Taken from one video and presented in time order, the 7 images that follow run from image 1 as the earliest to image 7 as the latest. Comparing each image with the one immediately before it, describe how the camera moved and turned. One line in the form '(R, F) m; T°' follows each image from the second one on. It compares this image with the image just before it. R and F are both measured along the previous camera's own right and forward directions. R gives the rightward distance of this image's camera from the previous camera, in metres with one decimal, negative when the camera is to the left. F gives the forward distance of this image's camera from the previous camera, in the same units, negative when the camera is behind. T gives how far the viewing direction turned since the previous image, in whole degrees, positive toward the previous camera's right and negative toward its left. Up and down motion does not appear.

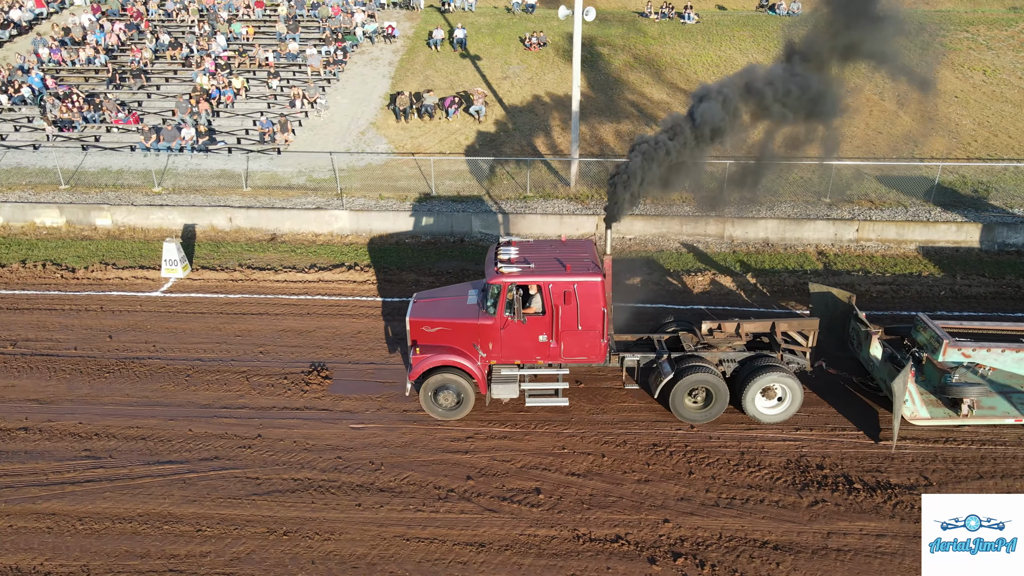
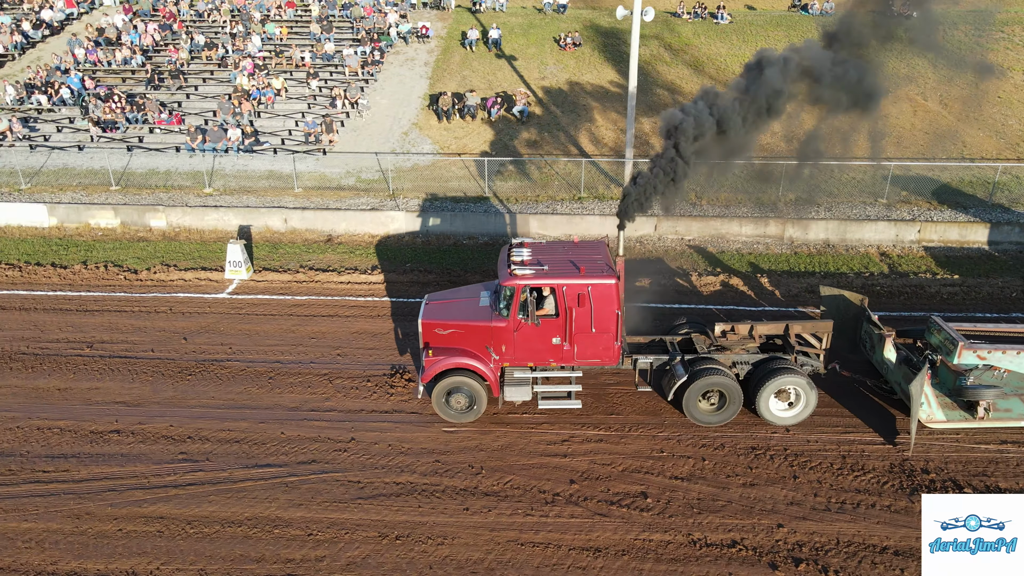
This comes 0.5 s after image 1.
(-0.9, 0.0) m; 0°
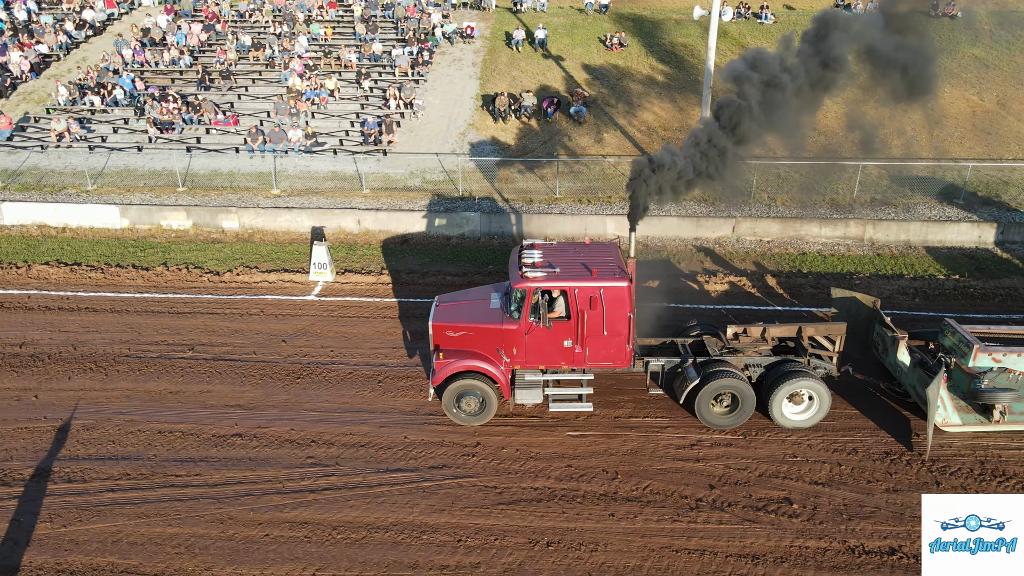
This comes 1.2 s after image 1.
(-1.1, +0.1) m; 0°
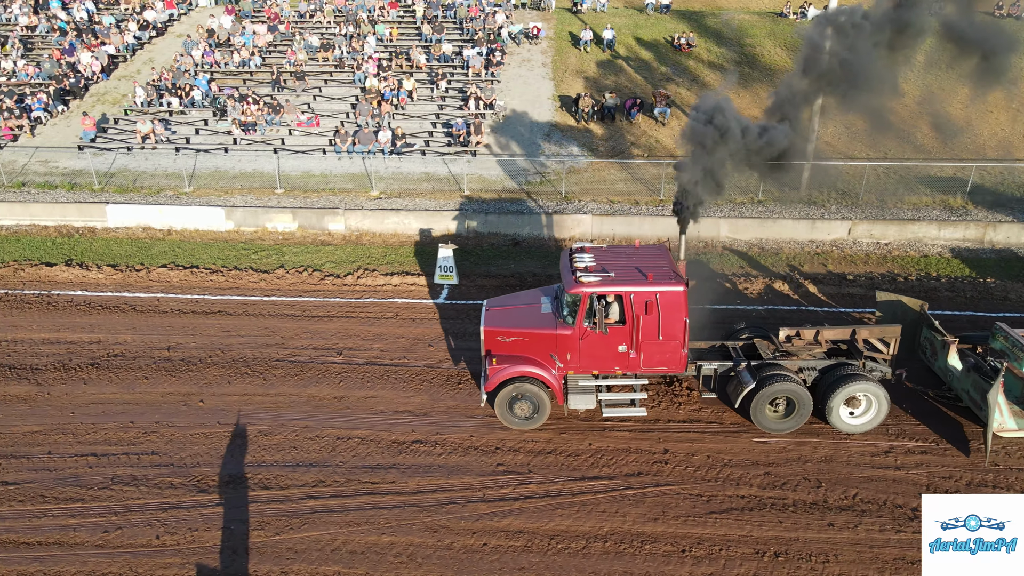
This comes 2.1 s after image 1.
(-1.7, +0.1) m; -1°
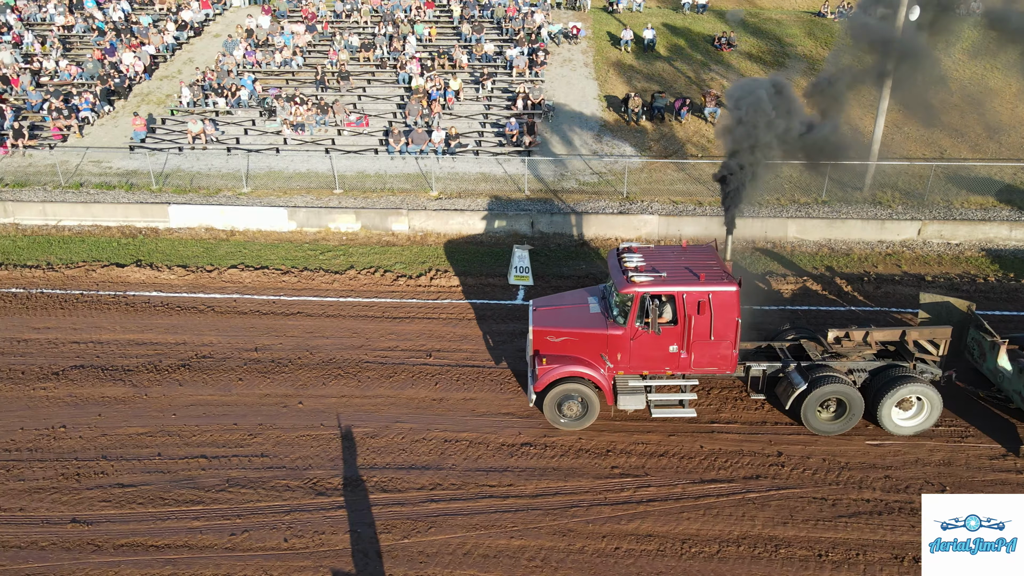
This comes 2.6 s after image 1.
(-1.0, 0.0) m; 0°
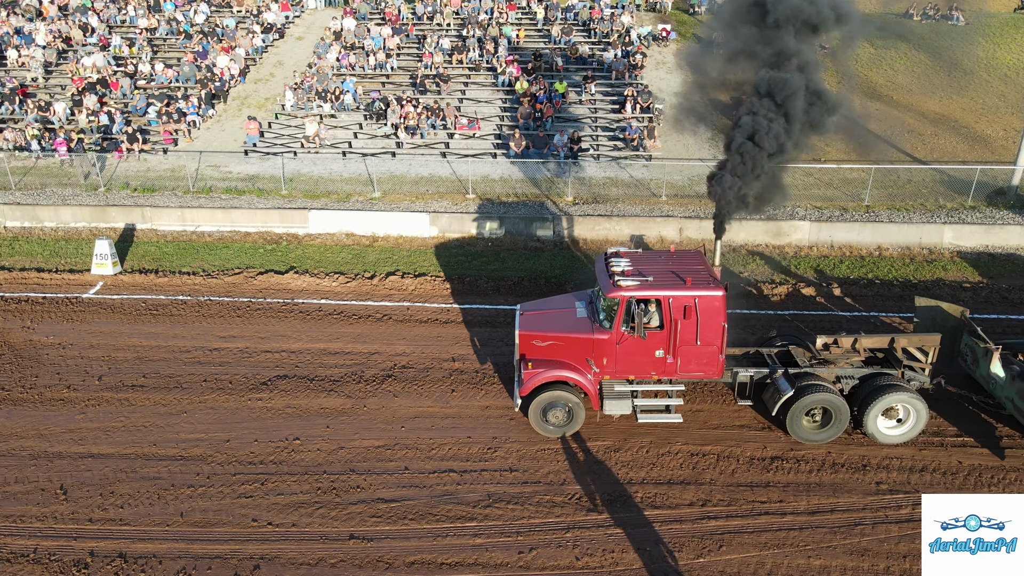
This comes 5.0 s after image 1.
(-2.2, +0.1) m; -1°
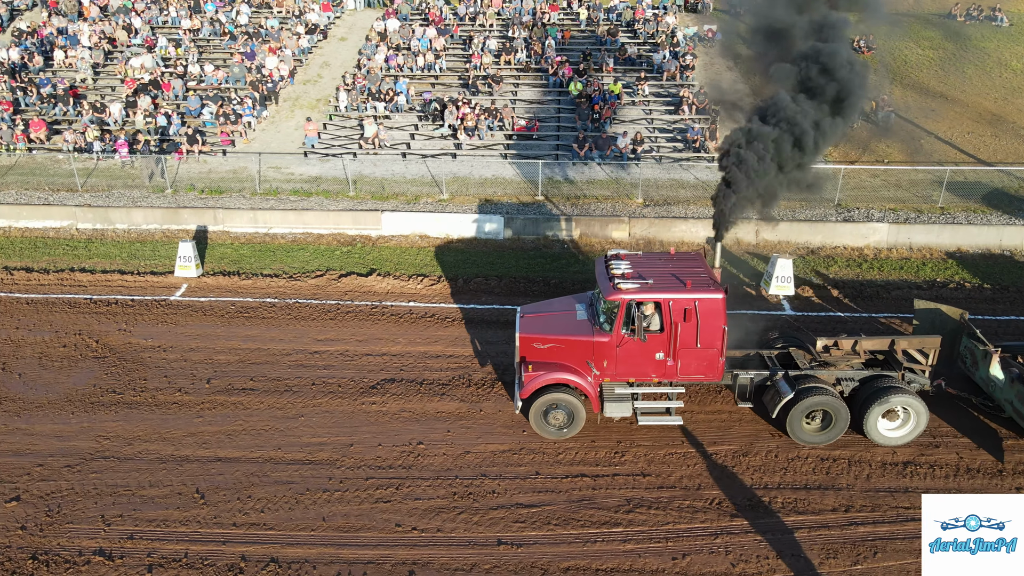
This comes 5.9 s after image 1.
(-1.2, 0.0) m; 0°
